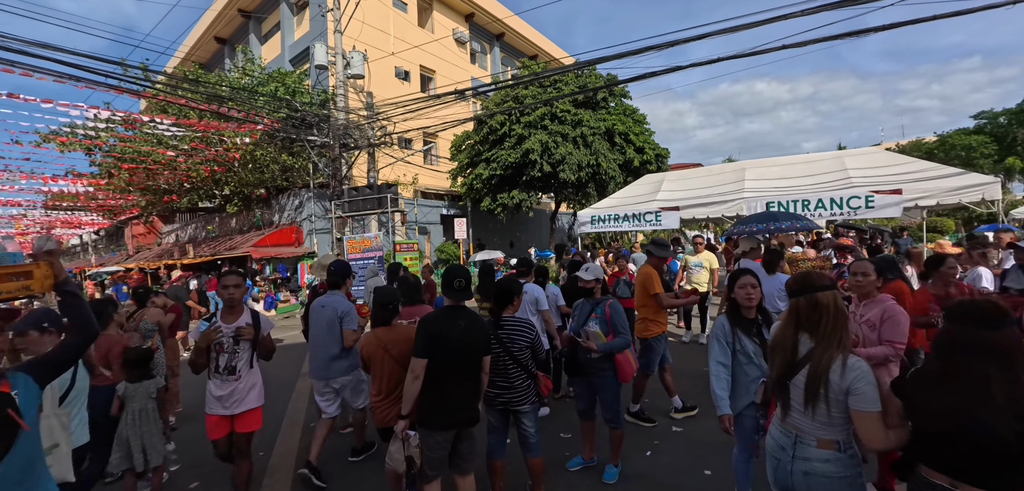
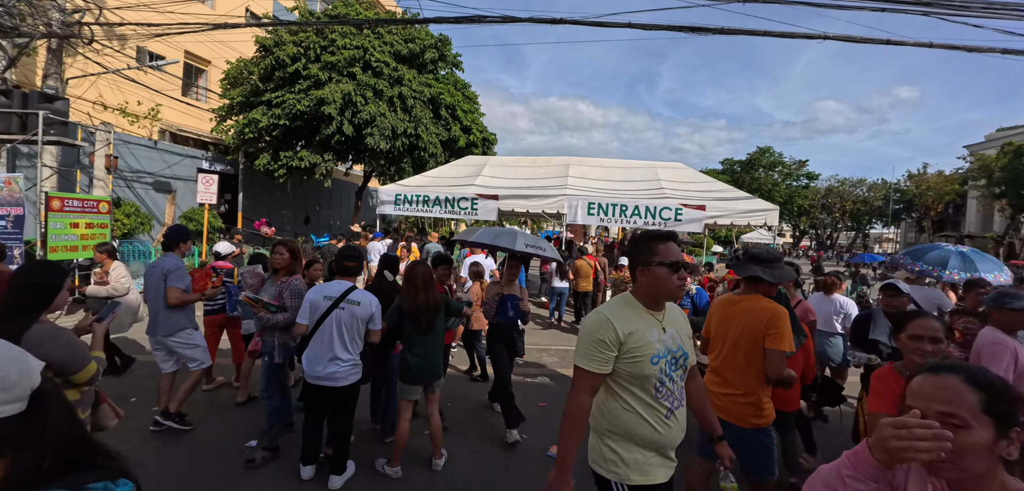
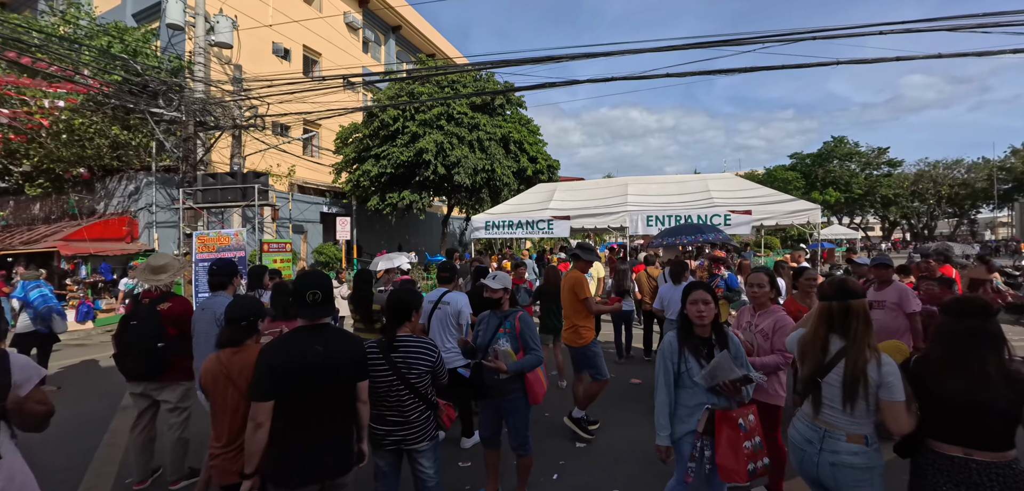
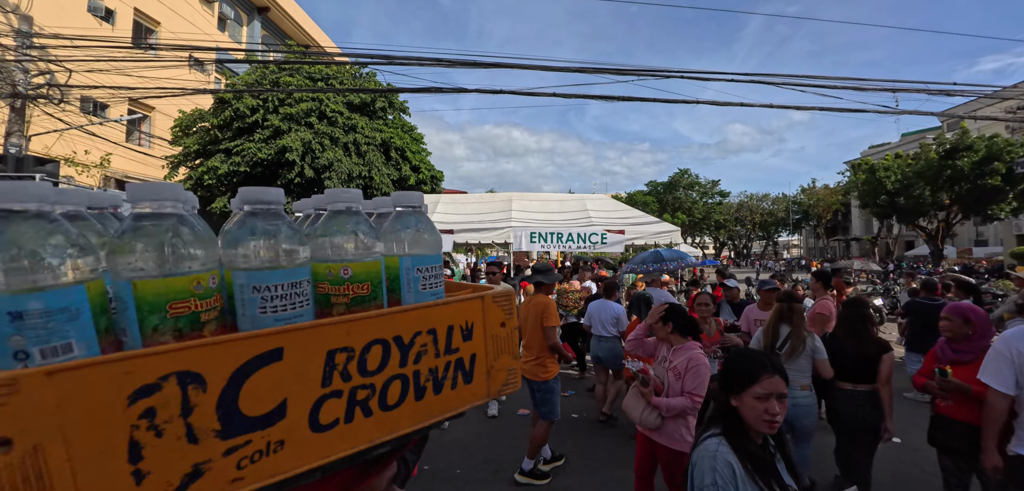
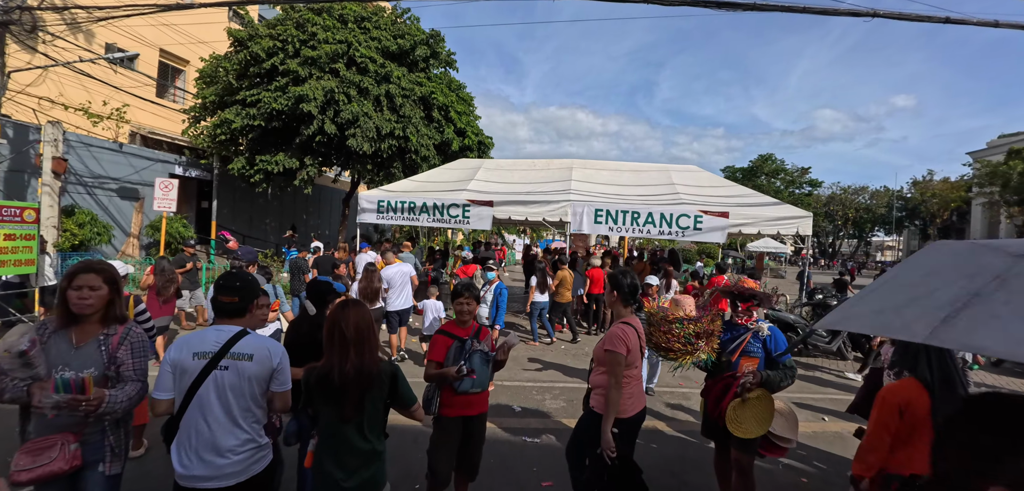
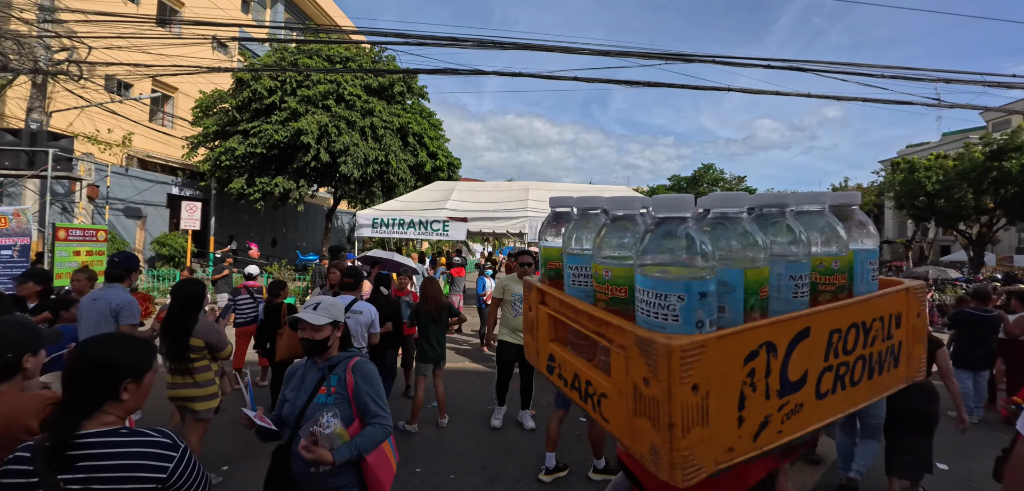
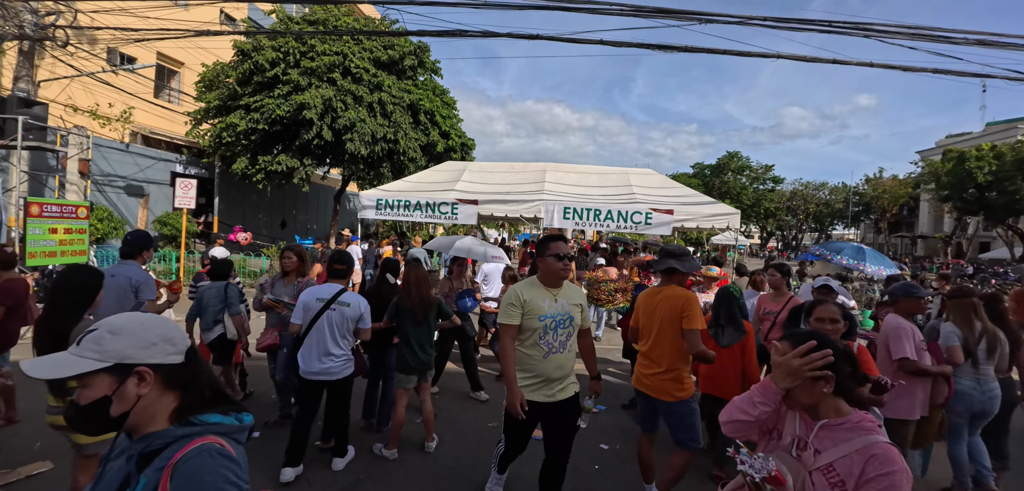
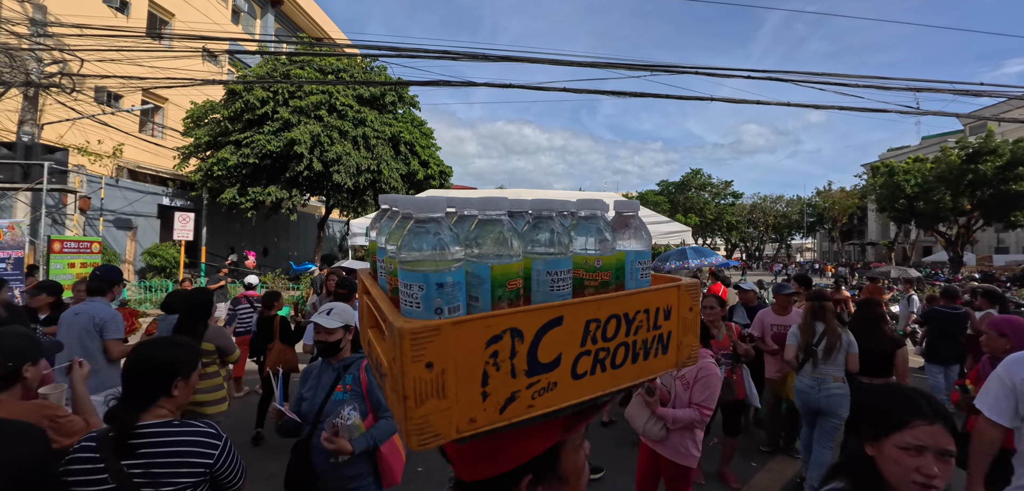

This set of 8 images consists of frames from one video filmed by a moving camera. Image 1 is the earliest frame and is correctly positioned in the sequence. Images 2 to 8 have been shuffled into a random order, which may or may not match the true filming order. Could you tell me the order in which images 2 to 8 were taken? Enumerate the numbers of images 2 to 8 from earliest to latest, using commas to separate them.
3, 4, 8, 6, 7, 2, 5
